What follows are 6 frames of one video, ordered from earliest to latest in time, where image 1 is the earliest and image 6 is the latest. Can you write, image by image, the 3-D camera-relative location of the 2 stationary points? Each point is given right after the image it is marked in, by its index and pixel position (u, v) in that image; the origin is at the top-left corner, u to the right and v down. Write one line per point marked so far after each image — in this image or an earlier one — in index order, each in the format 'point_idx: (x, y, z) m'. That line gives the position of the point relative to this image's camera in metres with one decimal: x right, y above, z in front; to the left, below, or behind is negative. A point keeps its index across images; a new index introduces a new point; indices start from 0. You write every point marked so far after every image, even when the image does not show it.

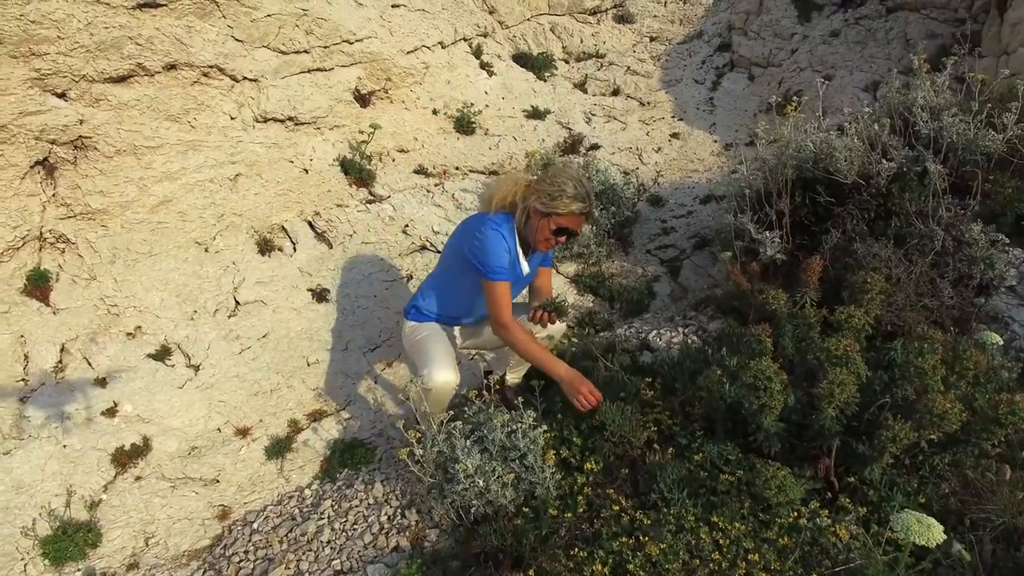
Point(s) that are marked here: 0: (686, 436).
0: (+1.3, -1.1, +3.3) m
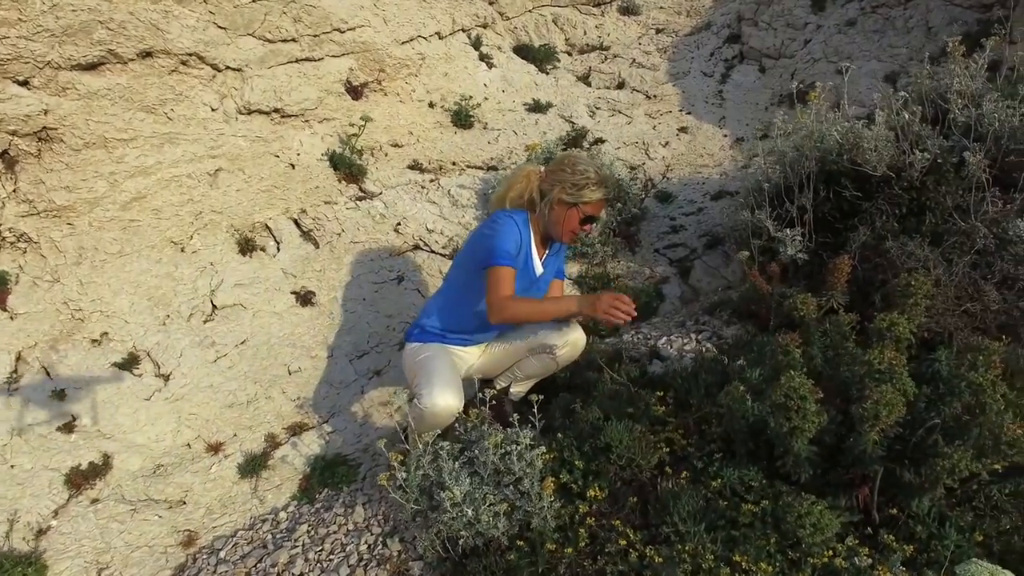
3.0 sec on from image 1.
0: (+1.3, -1.1, +2.9) m
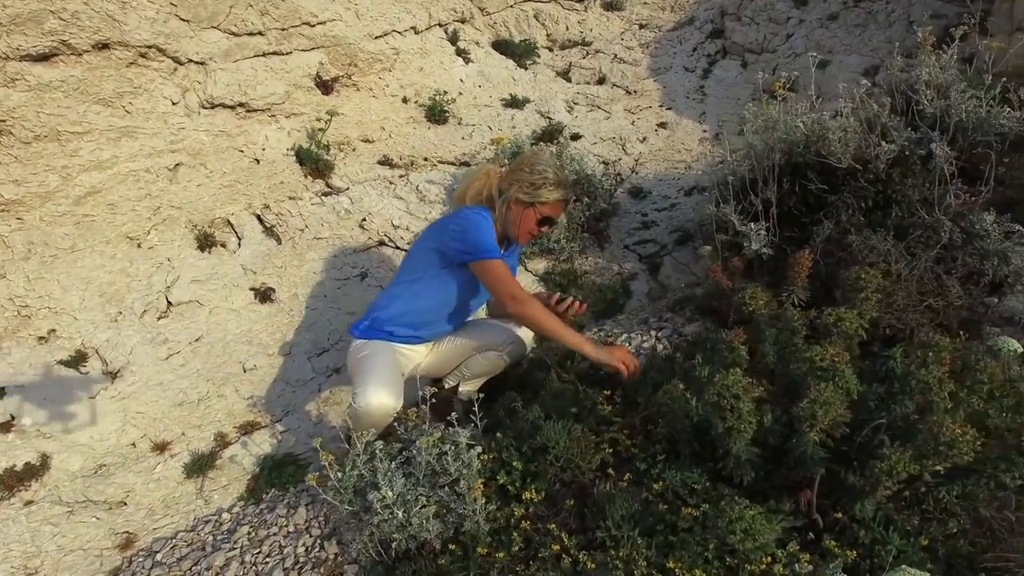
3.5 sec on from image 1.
0: (+0.8, -1.1, +2.8) m
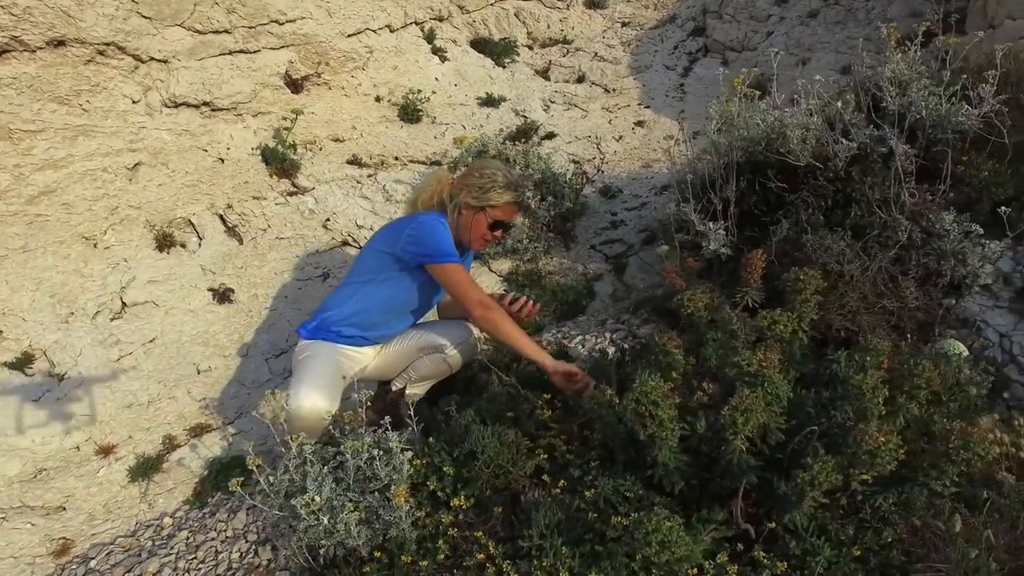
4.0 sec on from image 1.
0: (+0.4, -1.1, +2.8) m
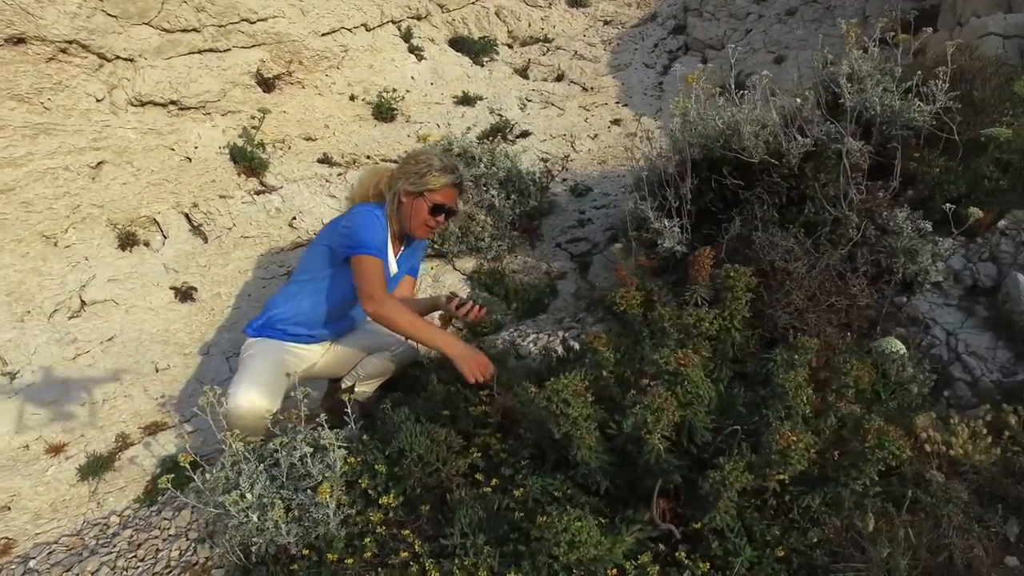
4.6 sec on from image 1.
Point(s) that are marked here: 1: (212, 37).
0: (0.0, -1.1, +2.8) m
1: (-4.0, +3.3, +5.9) m
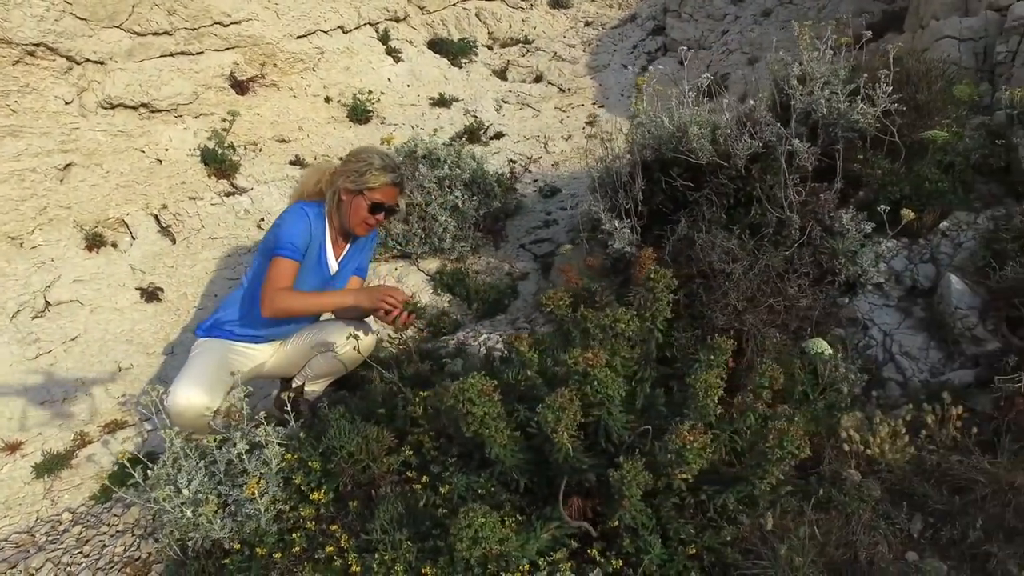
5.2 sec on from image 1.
0: (-0.4, -1.1, +2.8) m
1: (-4.4, +3.3, +6.0) m
